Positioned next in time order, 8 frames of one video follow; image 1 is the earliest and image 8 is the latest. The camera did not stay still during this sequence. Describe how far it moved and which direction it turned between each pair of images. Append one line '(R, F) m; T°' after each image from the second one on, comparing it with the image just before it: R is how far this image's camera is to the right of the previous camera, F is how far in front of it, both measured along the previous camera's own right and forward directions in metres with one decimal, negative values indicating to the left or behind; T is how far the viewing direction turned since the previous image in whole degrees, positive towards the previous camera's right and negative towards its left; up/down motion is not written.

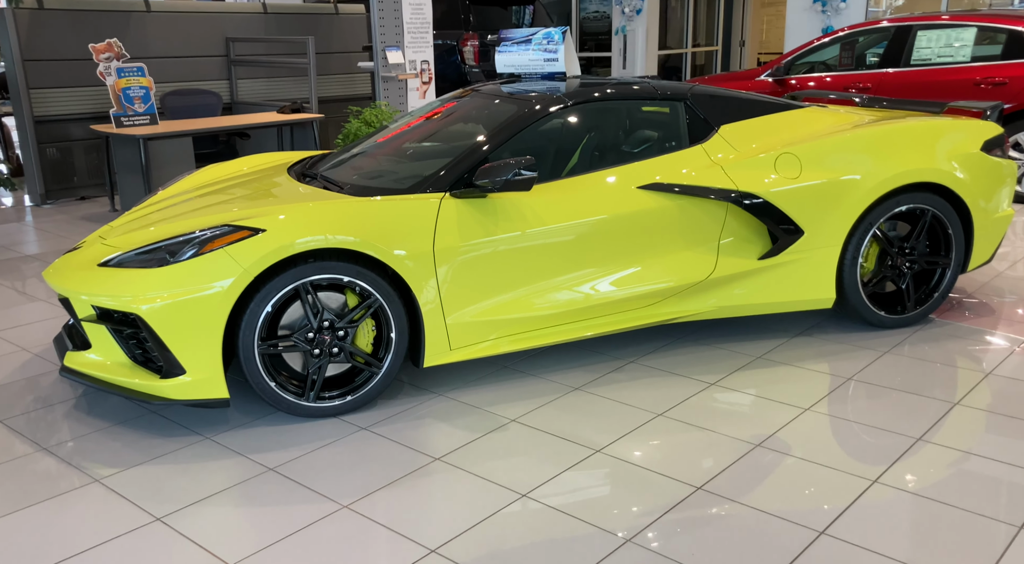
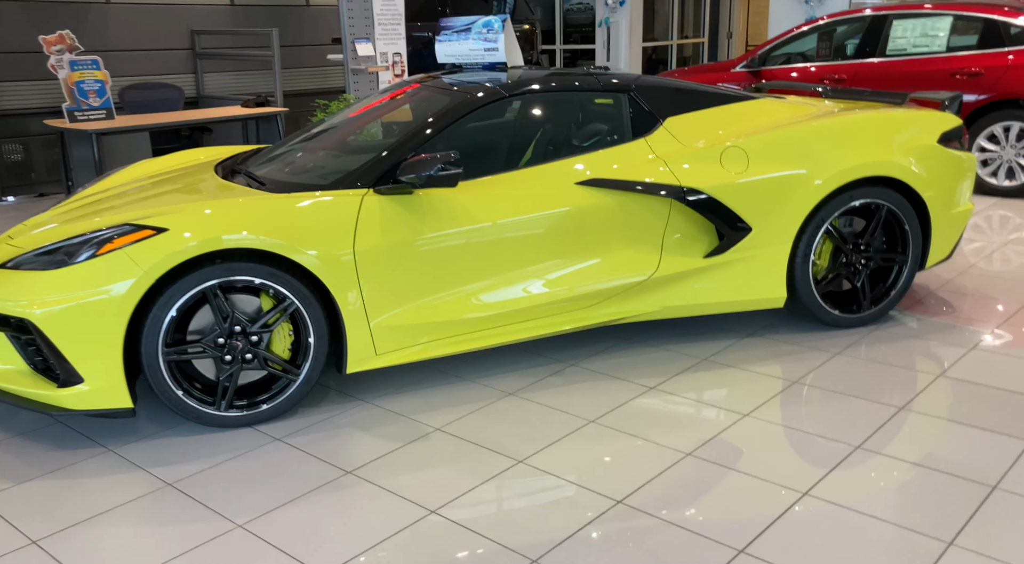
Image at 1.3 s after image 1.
(+0.3, +0.1) m; 0°
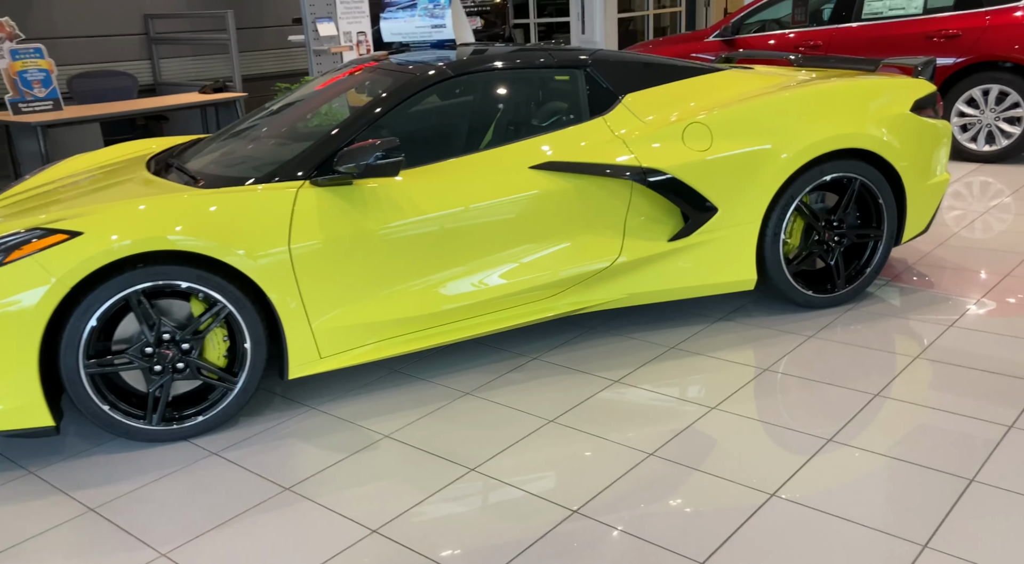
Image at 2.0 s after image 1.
(+0.1, +0.2) m; +1°
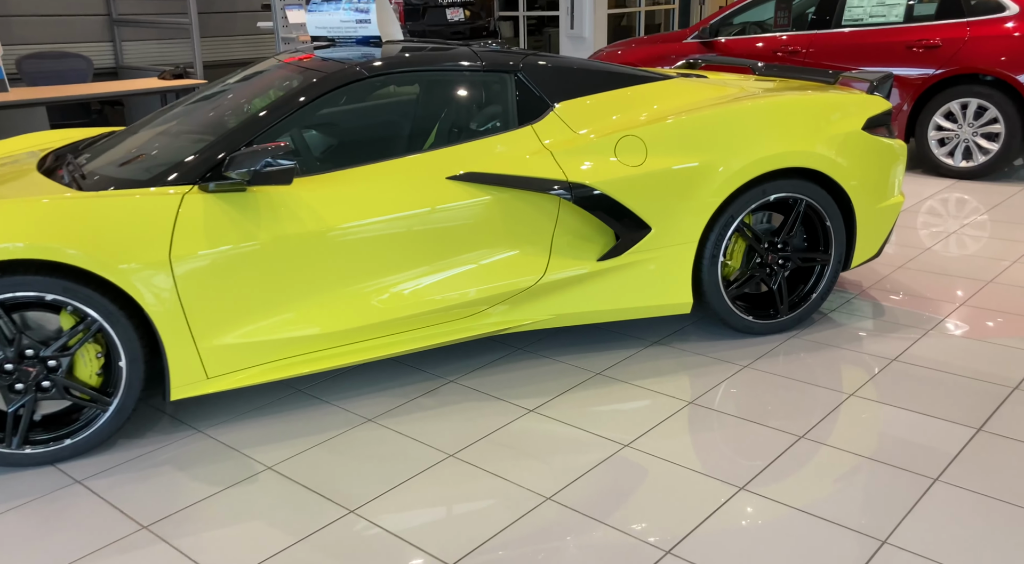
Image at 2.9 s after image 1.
(+0.3, +0.2) m; 0°
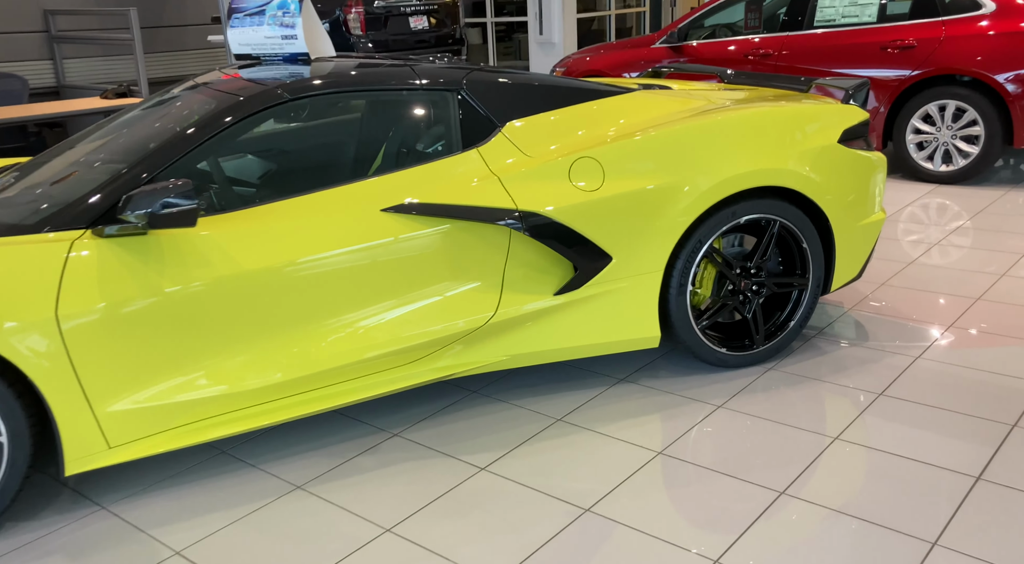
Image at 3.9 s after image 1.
(+0.1, +0.3) m; +1°
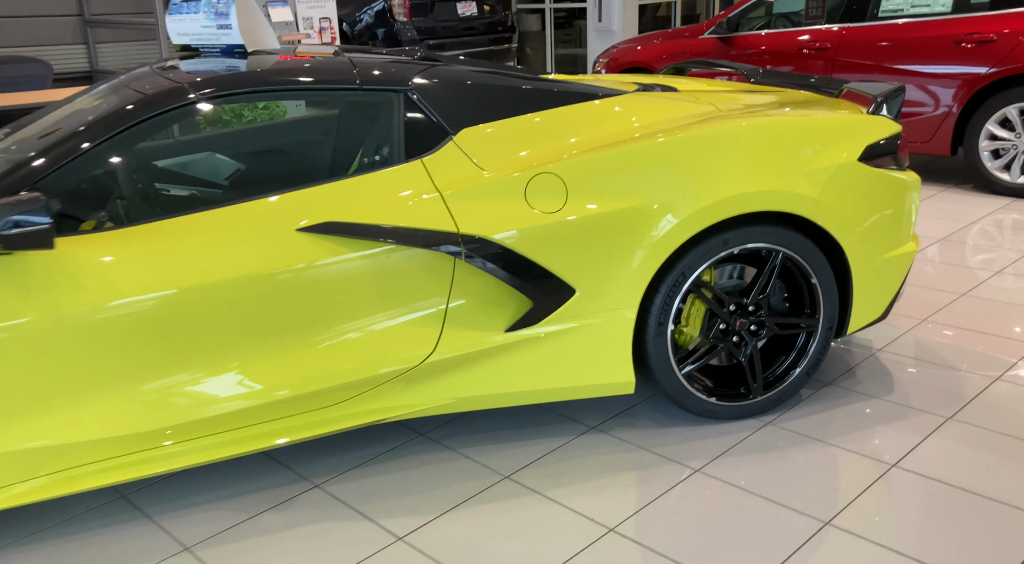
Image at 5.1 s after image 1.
(+0.4, +0.4) m; -5°
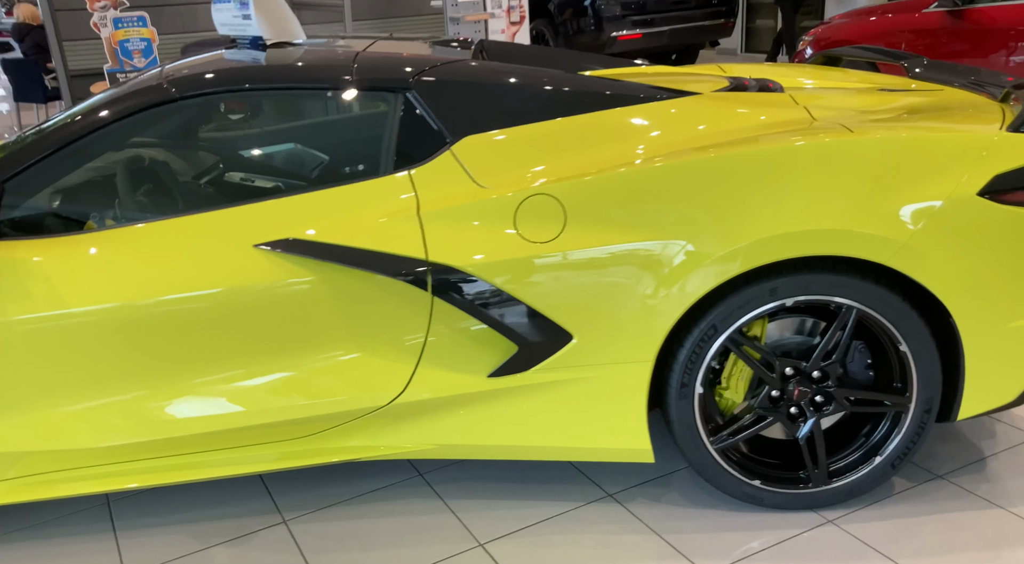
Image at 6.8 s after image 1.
(+0.6, +0.5) m; -17°
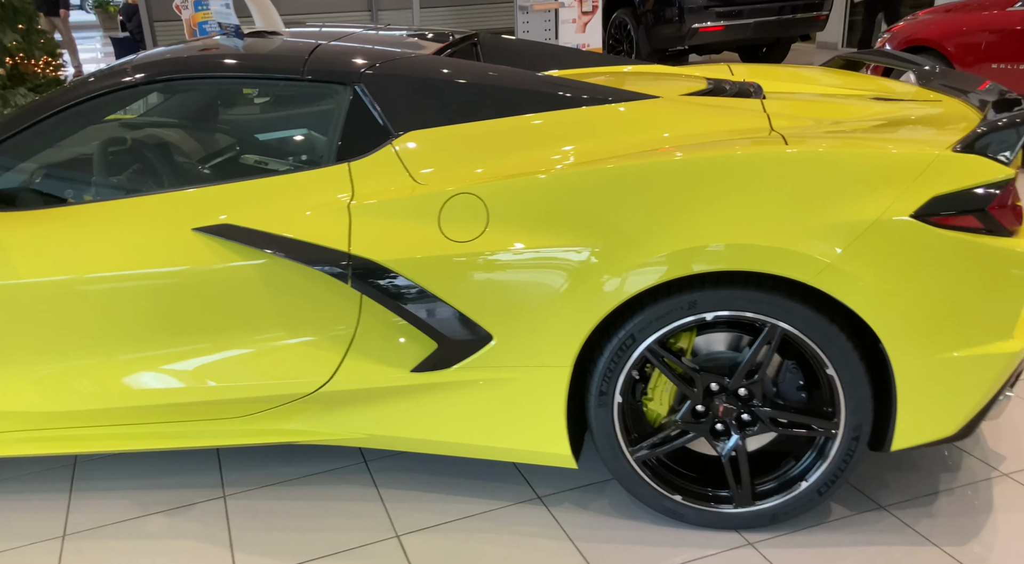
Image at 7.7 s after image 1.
(+0.4, 0.0) m; -7°
